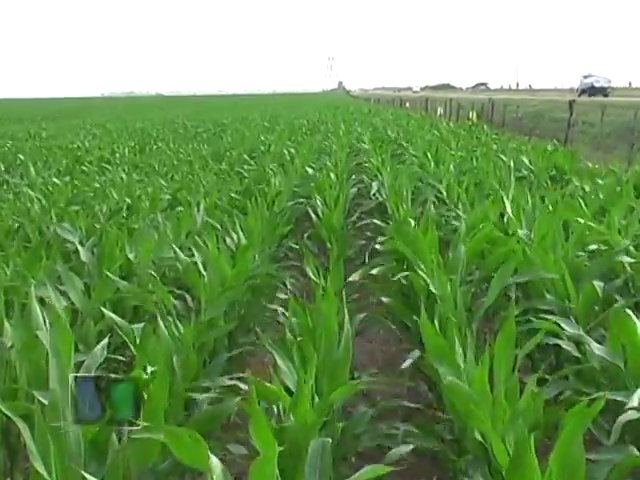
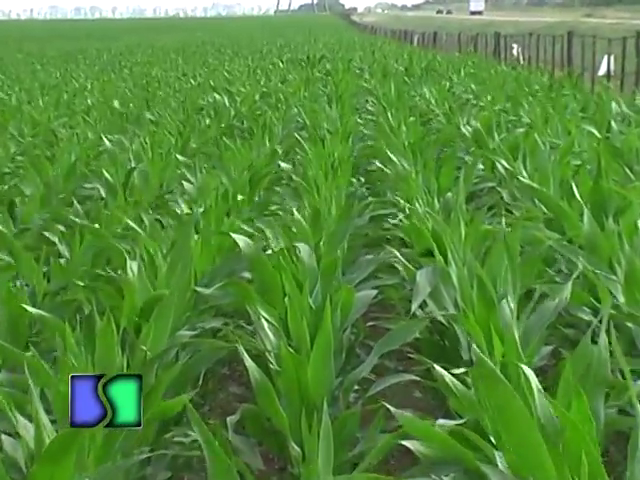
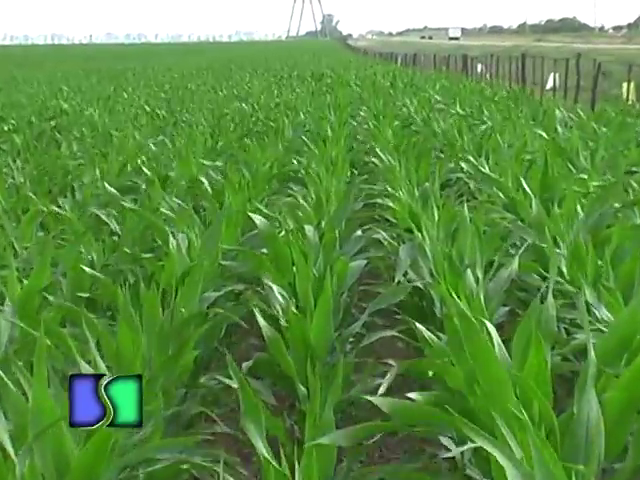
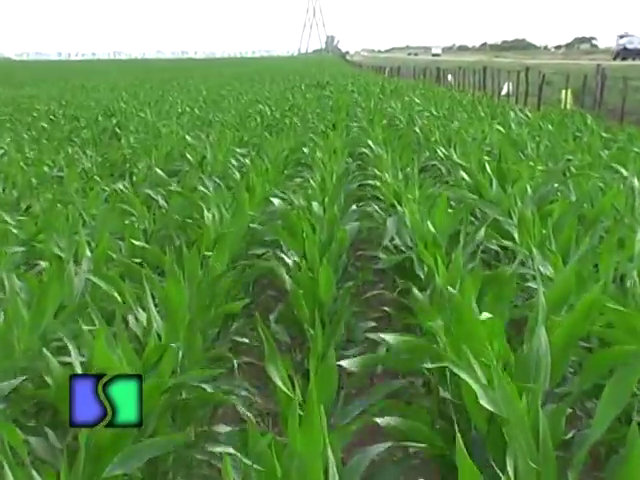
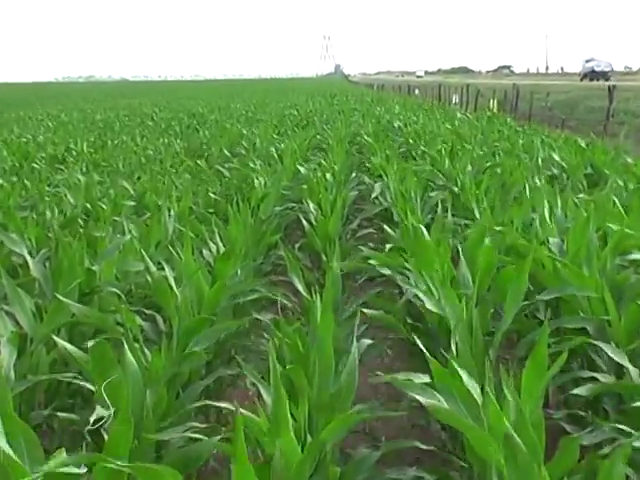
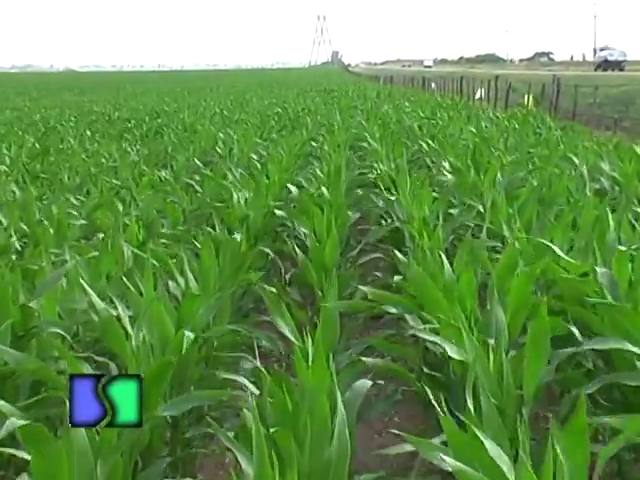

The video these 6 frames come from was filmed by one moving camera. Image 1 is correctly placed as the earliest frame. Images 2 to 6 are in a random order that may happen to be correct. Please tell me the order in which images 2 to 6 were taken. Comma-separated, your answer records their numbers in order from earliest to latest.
5, 6, 4, 3, 2
